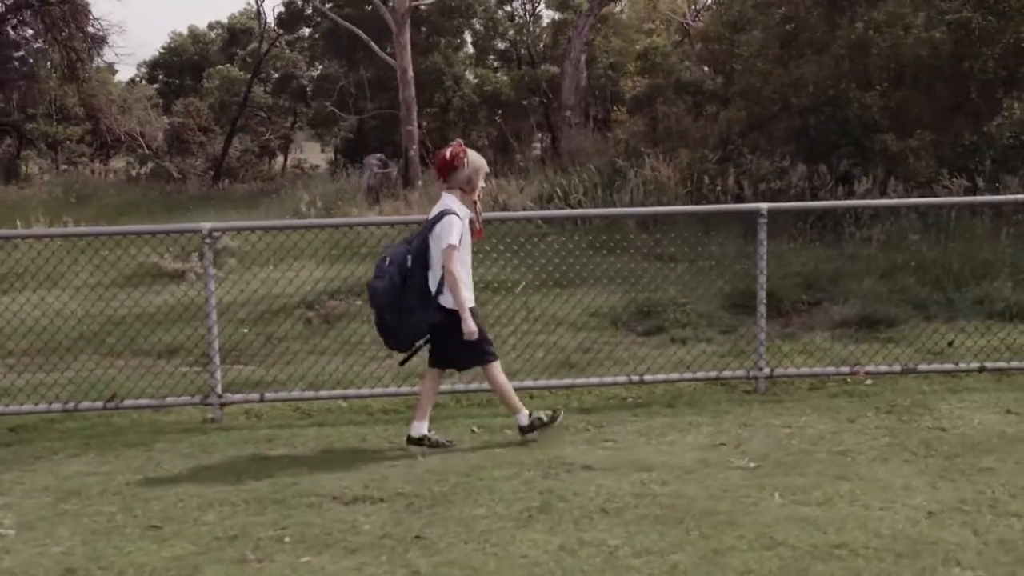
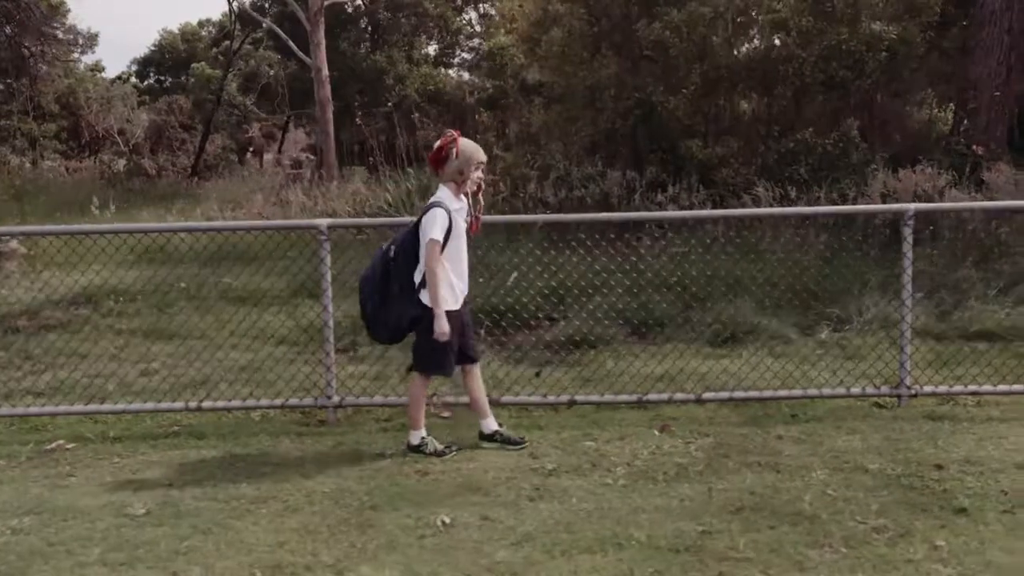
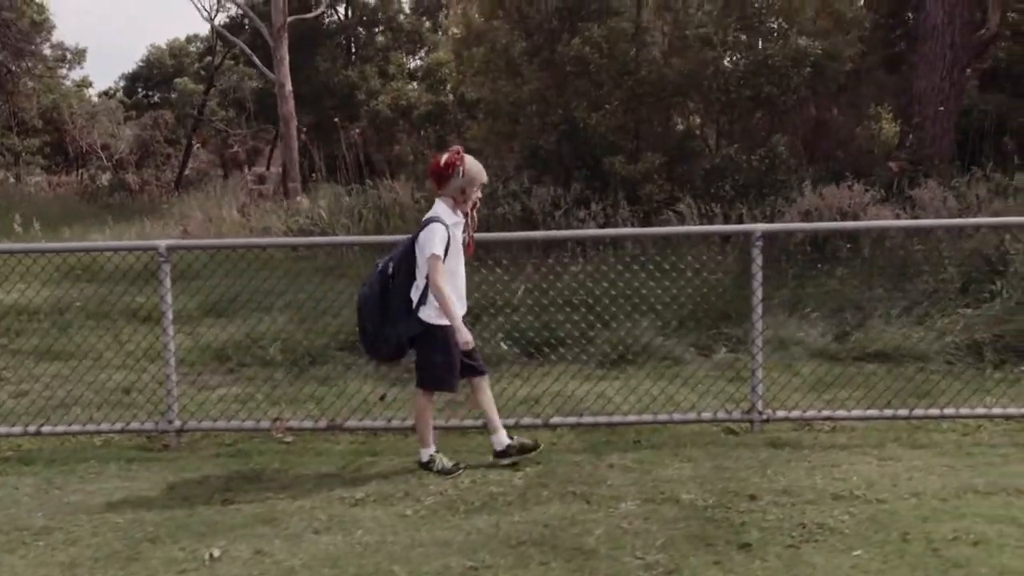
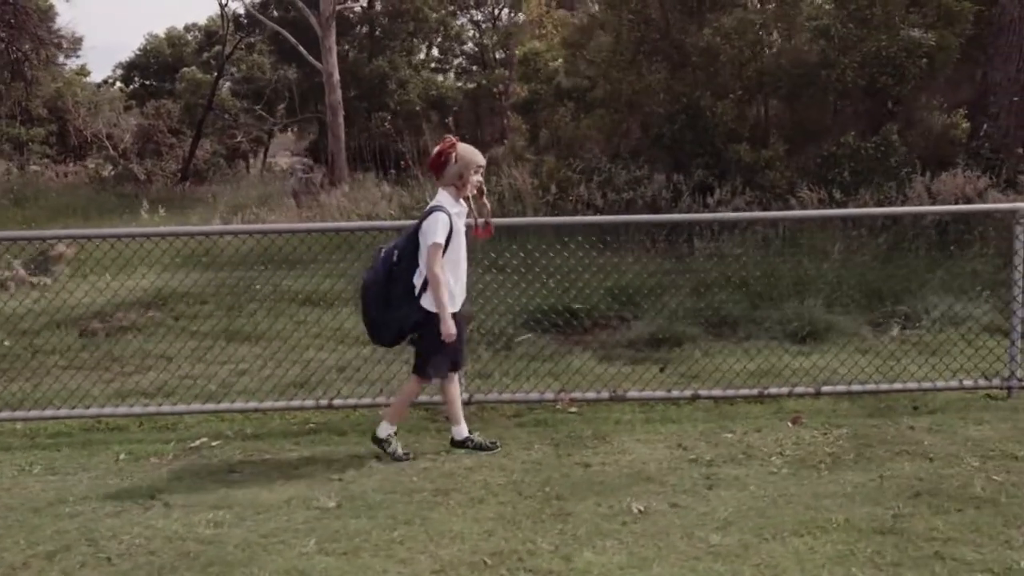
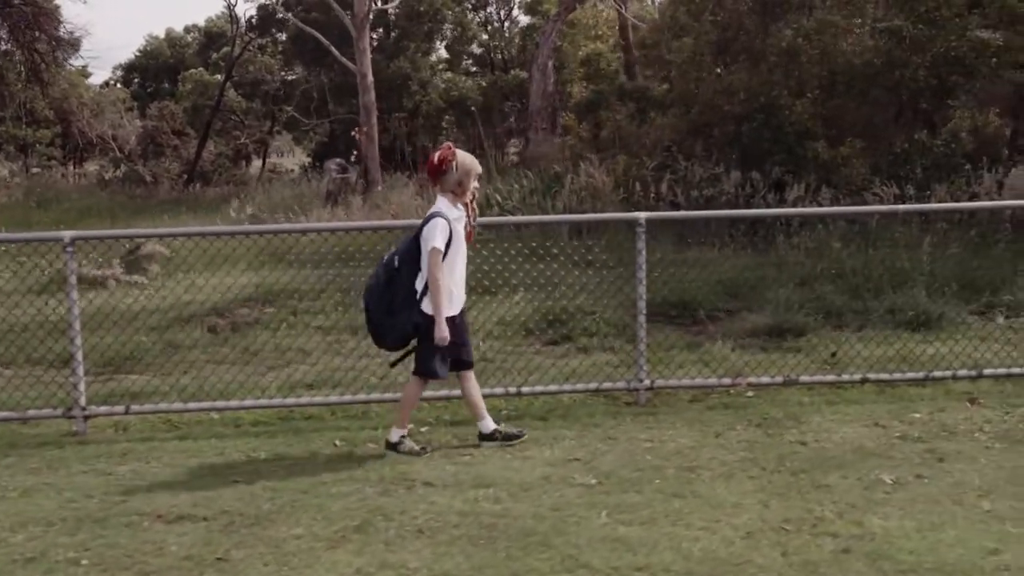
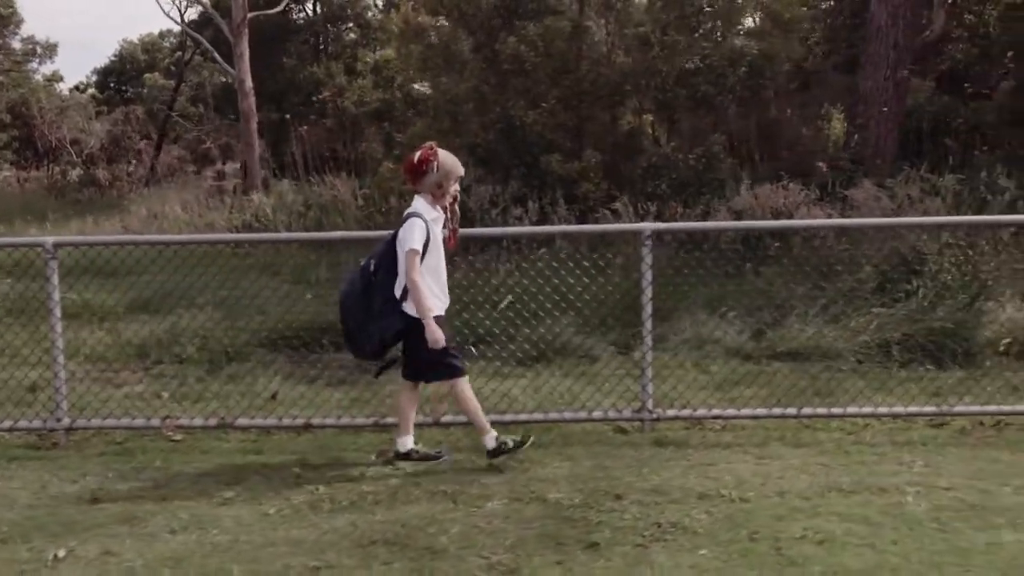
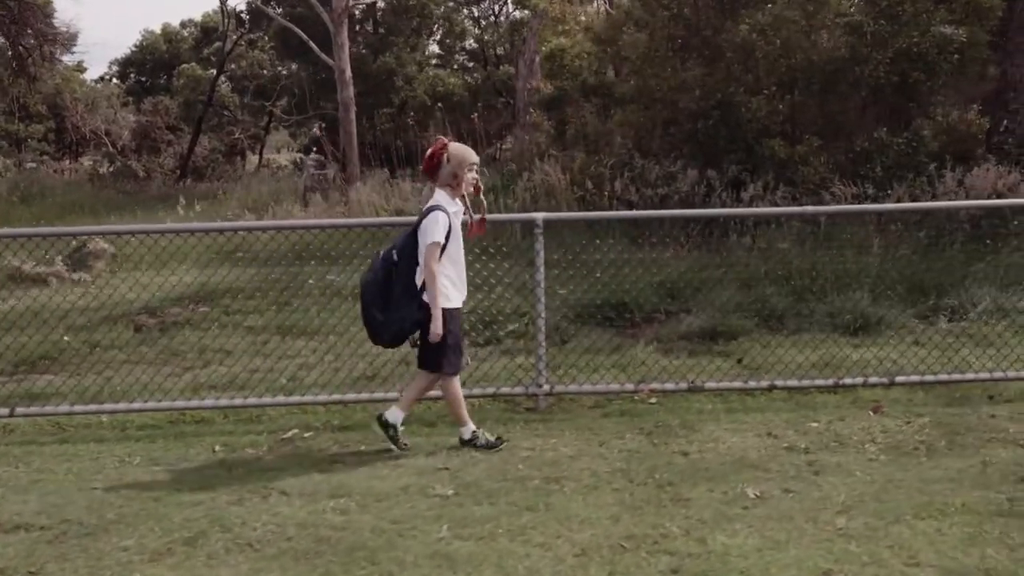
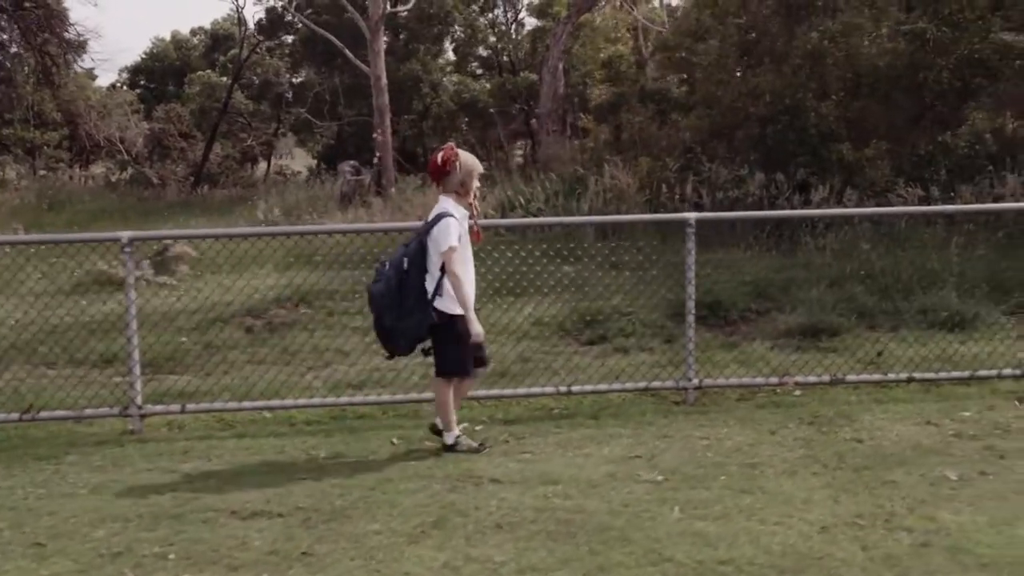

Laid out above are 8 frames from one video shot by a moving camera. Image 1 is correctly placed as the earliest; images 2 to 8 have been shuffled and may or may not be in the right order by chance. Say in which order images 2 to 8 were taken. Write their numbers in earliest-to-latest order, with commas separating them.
8, 5, 7, 4, 2, 3, 6
